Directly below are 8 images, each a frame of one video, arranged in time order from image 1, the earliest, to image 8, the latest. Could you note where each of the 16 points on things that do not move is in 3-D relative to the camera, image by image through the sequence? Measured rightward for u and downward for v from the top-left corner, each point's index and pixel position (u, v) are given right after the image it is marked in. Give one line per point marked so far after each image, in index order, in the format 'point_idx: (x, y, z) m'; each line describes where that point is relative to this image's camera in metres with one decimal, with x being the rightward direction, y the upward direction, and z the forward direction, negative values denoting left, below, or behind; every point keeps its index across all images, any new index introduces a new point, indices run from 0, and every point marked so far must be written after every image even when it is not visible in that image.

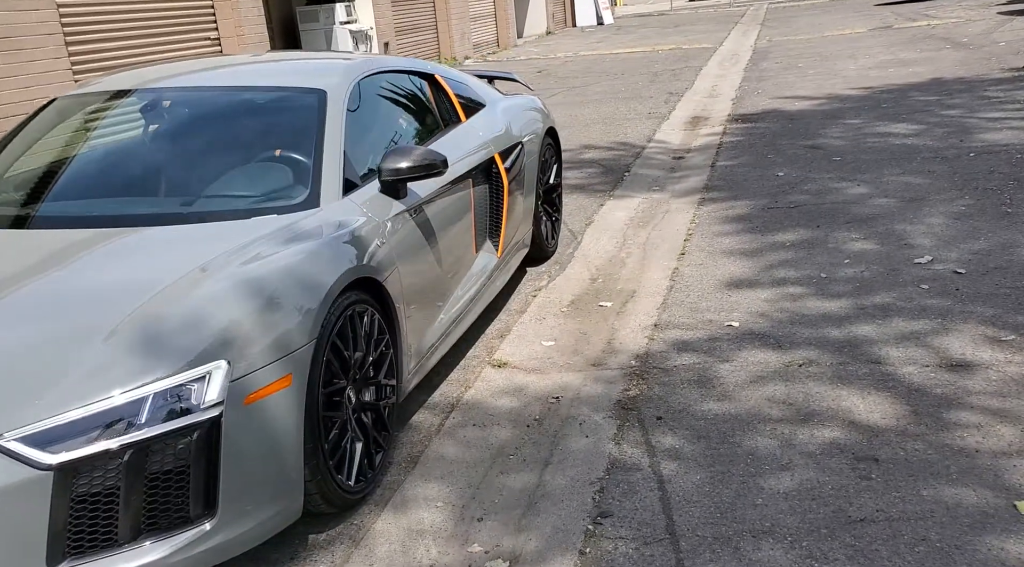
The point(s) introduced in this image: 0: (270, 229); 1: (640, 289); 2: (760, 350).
0: (-0.8, +0.2, +3.3) m
1: (+0.7, 0.0, +5.6) m
2: (+1.1, -0.3, +4.4) m
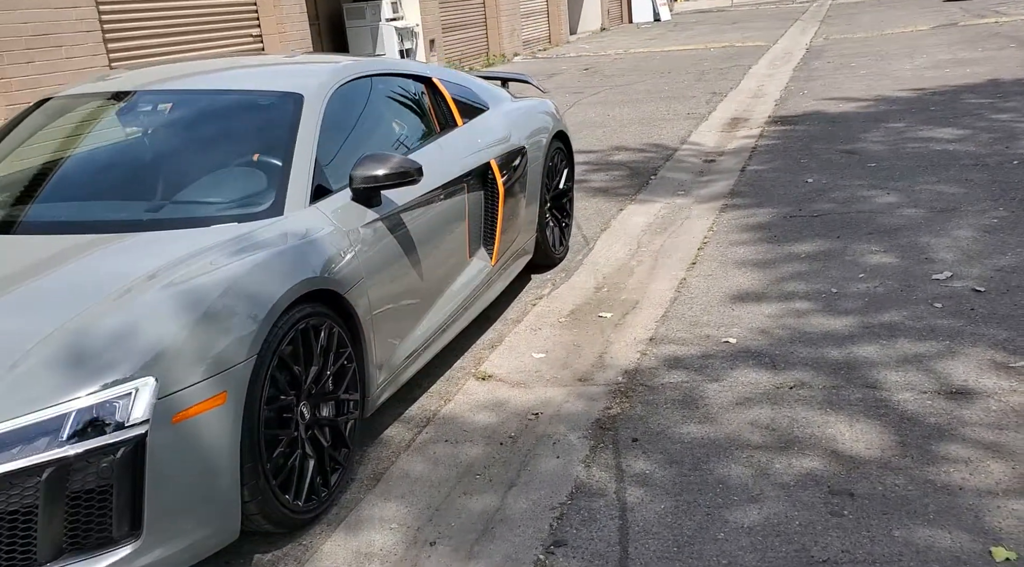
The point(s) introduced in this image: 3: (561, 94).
0: (-0.9, +0.1, +3.2) m
1: (+0.7, -0.1, +5.4) m
2: (+1.0, -0.4, +4.2) m
3: (+0.7, +2.7, +14.7) m
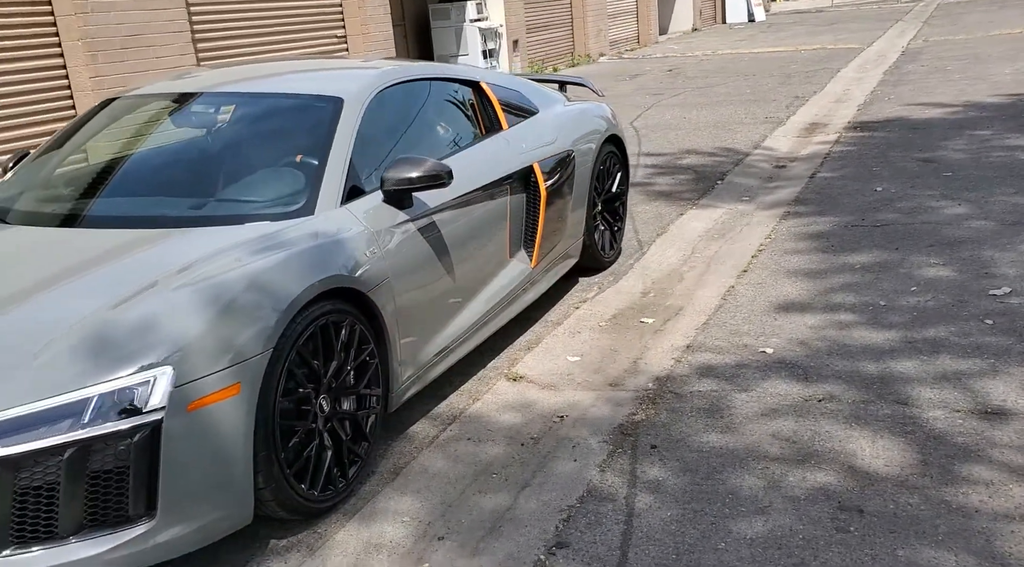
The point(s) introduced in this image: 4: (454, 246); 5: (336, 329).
0: (-0.9, +0.2, +3.4) m
1: (+0.9, -0.1, +5.4) m
2: (+1.1, -0.4, +4.2) m
3: (+1.9, +2.7, +14.6) m
4: (-0.2, +0.2, +4.3) m
5: (-0.6, -0.2, +3.4) m
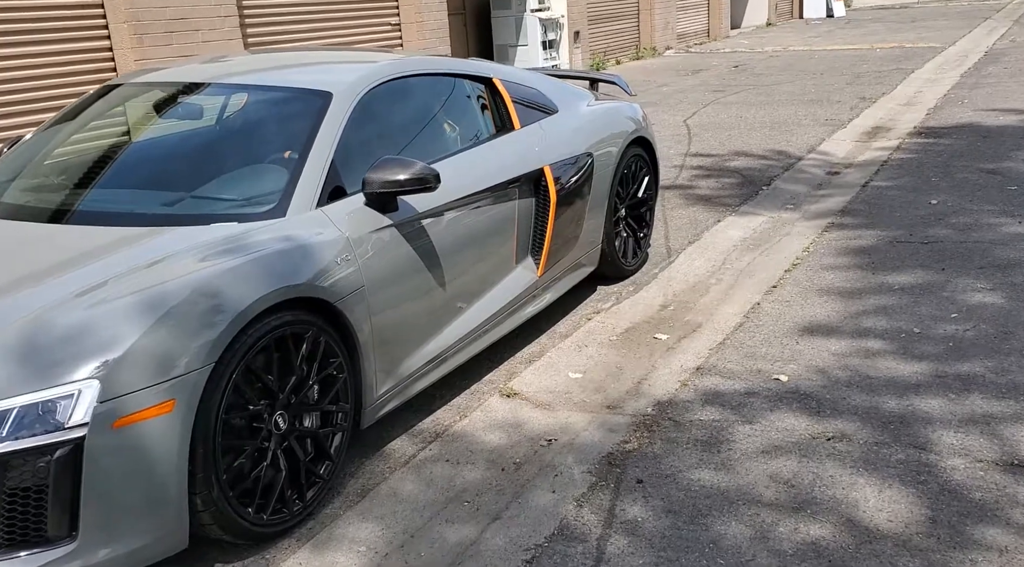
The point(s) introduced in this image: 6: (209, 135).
0: (-0.9, +0.1, +3.2) m
1: (+1.0, -0.2, +5.1) m
2: (+1.1, -0.5, +3.9) m
3: (+2.6, +2.7, +14.2) m
4: (-0.3, +0.1, +4.0) m
5: (-0.7, -0.2, +3.2) m
6: (-1.2, +0.6, +4.0) m
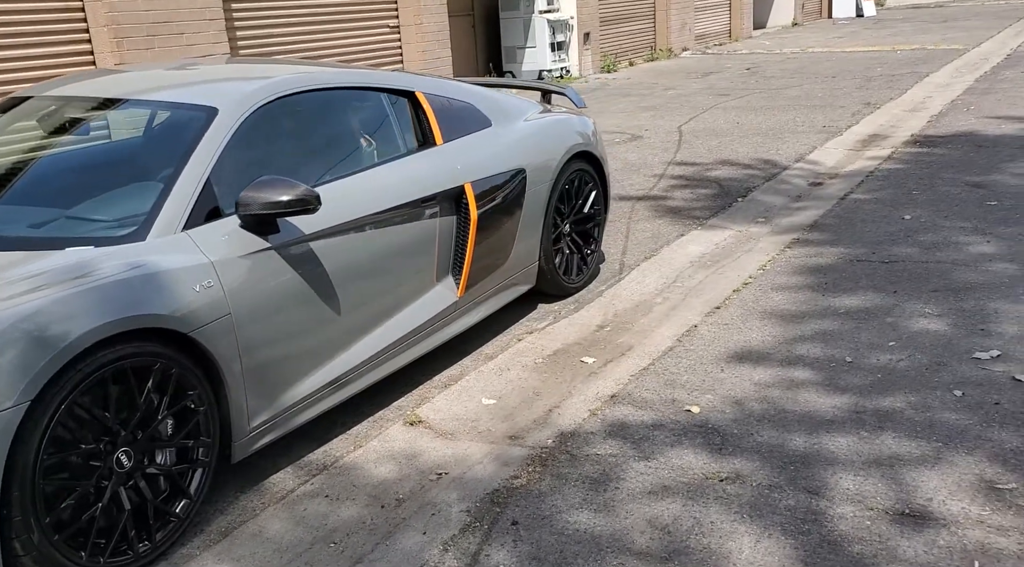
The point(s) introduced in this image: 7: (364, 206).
0: (-1.4, 0.0, +3.1) m
1: (+0.6, -0.3, +4.9) m
2: (+0.7, -0.6, +3.7) m
3: (+2.6, +2.6, +13.9) m
4: (-0.7, 0.0, +3.9) m
5: (-1.1, -0.3, +3.1) m
6: (-1.6, +0.5, +3.9) m
7: (-0.6, +0.3, +4.1) m
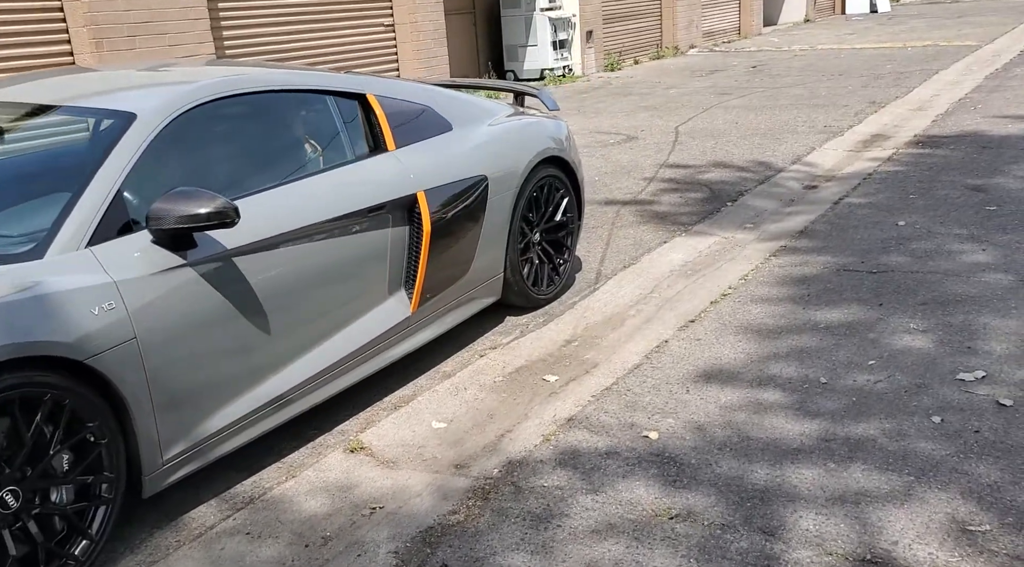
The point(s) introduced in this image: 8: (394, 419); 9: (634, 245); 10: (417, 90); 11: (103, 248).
0: (-1.6, 0.0, +2.9) m
1: (+0.4, -0.4, +4.6) m
2: (+0.5, -0.7, +3.4) m
3: (+2.6, +2.5, +13.6) m
4: (-0.9, 0.0, +3.7) m
5: (-1.3, -0.3, +2.8) m
6: (-1.8, +0.4, +3.7) m
7: (-0.8, +0.2, +3.8) m
8: (-0.5, -0.6, +4.1) m
9: (+0.8, +0.3, +6.5) m
10: (-0.5, +0.9, +4.9) m
11: (-1.3, +0.1, +3.2) m
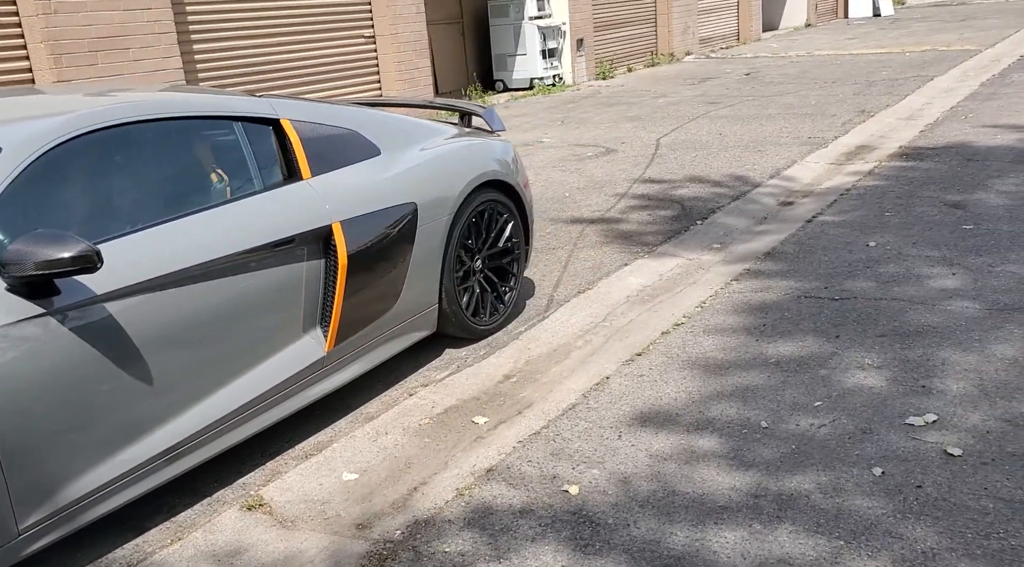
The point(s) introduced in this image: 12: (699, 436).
0: (-1.9, -0.2, +2.6) m
1: (+0.1, -0.5, +4.3) m
2: (+0.1, -0.8, +3.2) m
3: (+2.4, +2.4, +13.3) m
4: (-1.2, -0.2, +3.4) m
5: (-1.7, -0.5, +2.6) m
6: (-2.1, +0.3, +3.4) m
7: (-1.1, +0.1, +3.6) m
8: (-0.8, -0.7, +3.8) m
9: (+0.5, +0.1, +6.2) m
10: (-0.8, +0.8, +4.6) m
11: (-1.6, -0.1, +3.0) m
12: (+0.7, -0.6, +3.8) m
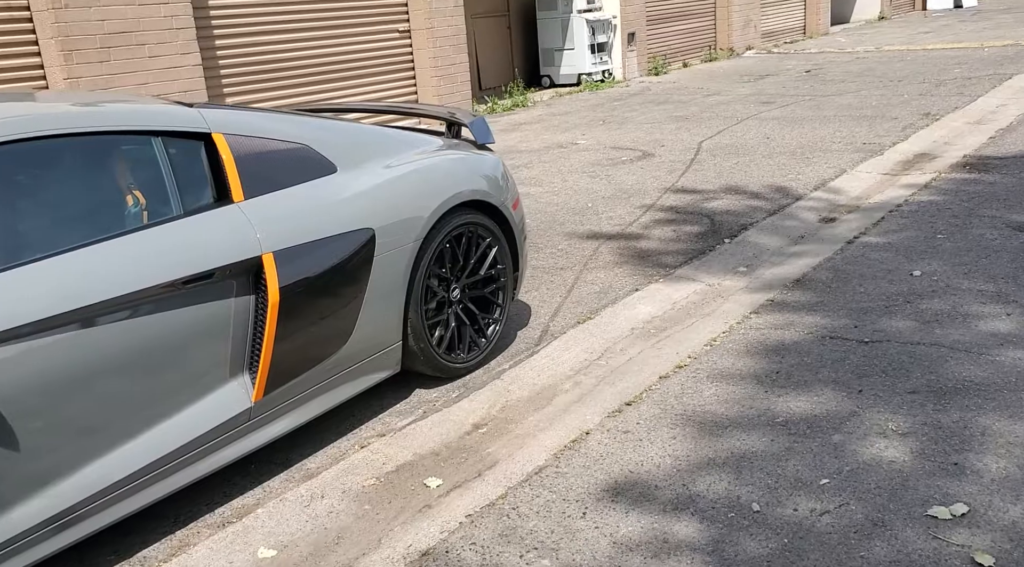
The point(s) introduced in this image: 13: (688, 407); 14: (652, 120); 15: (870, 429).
0: (-2.2, -0.3, +2.2) m
1: (0.0, -0.7, +3.8) m
2: (-0.1, -1.0, +2.6) m
3: (+2.9, +2.2, +12.5) m
4: (-1.4, -0.3, +2.9) m
5: (-1.9, -0.6, +2.1) m
6: (-2.3, +0.1, +3.0) m
7: (-1.3, -0.1, +3.1) m
8: (-1.0, -0.8, +3.3) m
9: (+0.5, 0.0, +5.6) m
10: (-0.9, +0.6, +4.1) m
11: (-1.8, -0.2, +2.5) m
12: (+0.5, -0.7, +3.2) m
13: (+0.7, -0.5, +4.1) m
14: (+1.6, +1.9, +11.8) m
15: (+1.3, -0.5, +3.7) m
